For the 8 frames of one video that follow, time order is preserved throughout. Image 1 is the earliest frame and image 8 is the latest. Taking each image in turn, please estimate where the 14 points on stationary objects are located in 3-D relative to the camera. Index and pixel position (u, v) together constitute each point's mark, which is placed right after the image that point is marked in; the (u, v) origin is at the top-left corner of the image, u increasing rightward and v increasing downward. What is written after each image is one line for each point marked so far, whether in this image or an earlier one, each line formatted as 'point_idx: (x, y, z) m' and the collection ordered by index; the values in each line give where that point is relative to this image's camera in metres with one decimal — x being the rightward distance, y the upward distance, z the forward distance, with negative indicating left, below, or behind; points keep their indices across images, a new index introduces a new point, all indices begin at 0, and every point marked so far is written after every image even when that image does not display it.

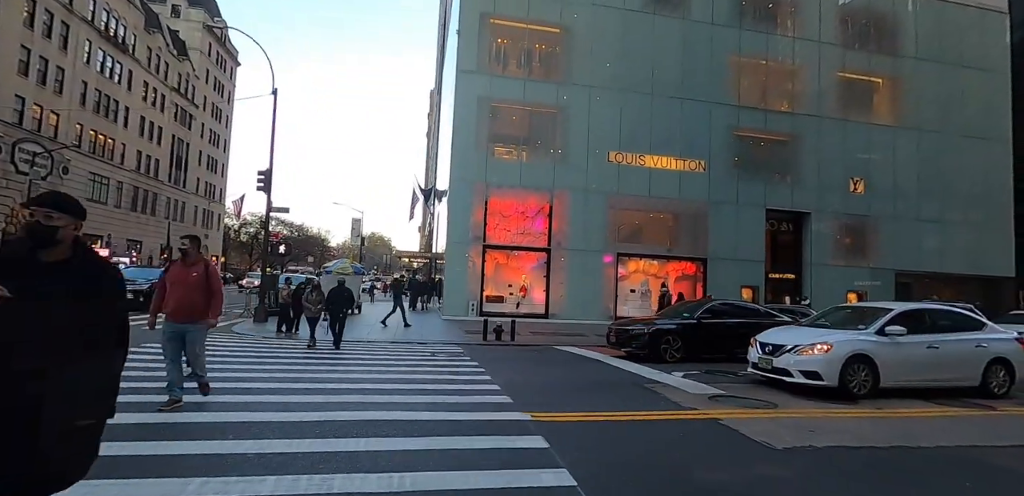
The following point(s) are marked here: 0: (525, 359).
0: (+0.3, -2.6, +12.0) m
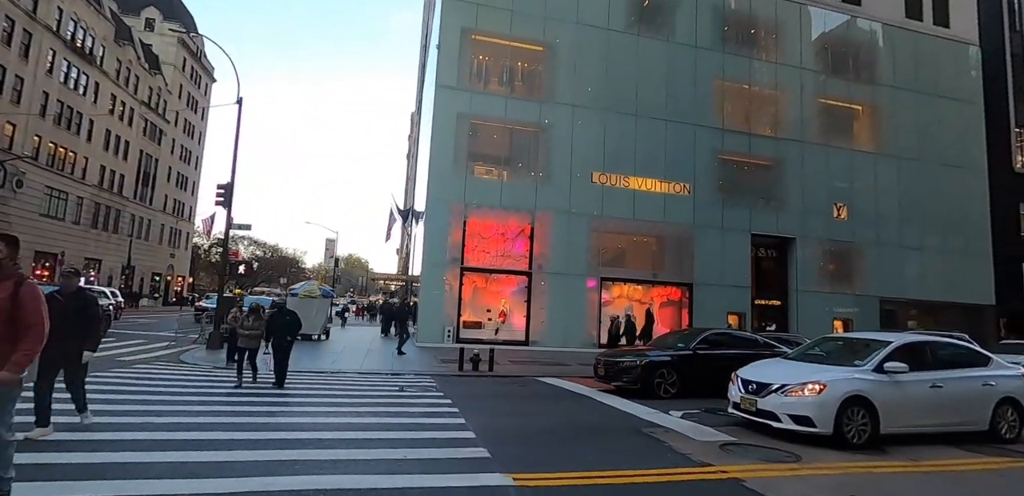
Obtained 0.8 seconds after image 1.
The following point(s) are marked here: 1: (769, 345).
0: (-0.2, -3.0, +10.9) m
1: (+5.7, -2.2, +11.8) m
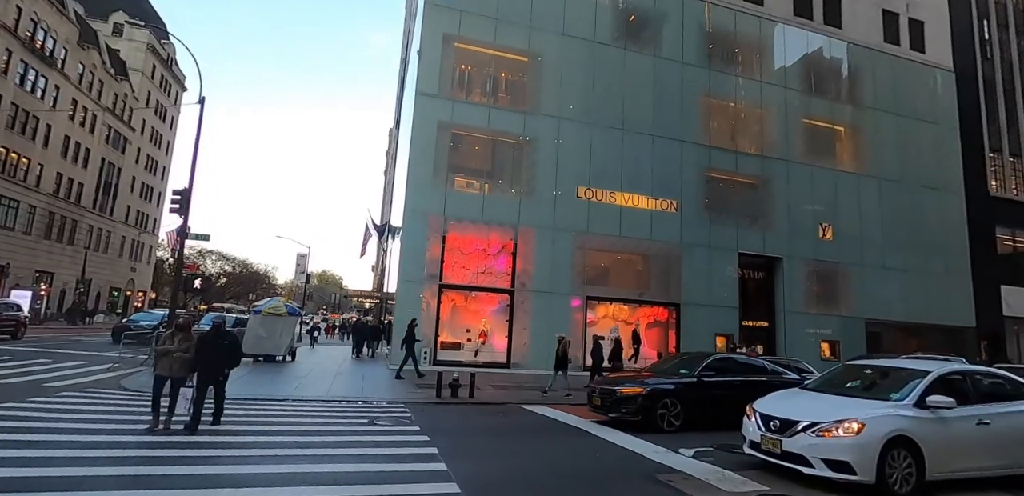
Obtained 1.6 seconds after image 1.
0: (-0.4, -3.3, +9.7) m
1: (+5.4, -2.5, +10.9) m
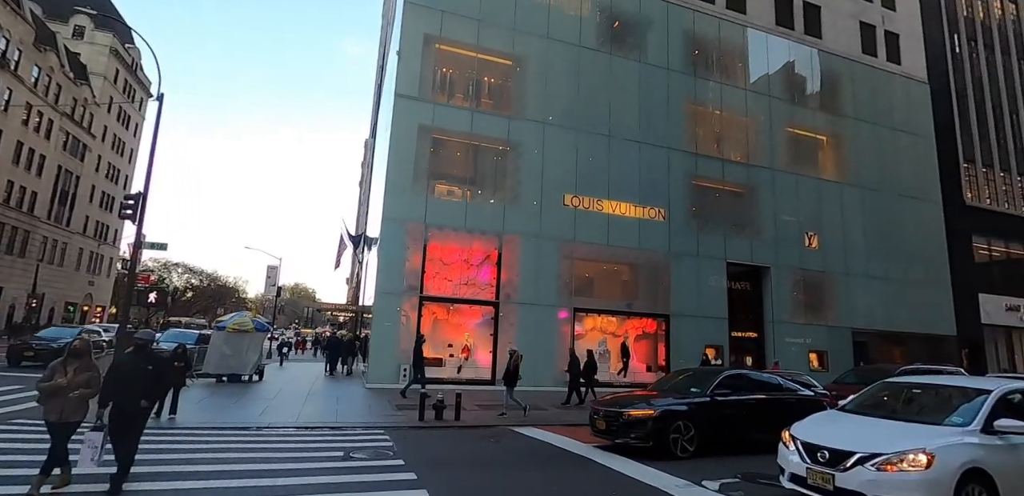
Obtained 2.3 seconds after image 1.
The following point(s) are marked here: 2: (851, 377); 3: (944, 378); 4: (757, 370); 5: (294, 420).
0: (-0.5, -3.4, +8.6) m
1: (+5.3, -2.7, +10.1) m
2: (+10.7, -4.1, +16.8) m
3: (+5.6, -1.7, +6.9) m
4: (+4.6, -2.3, +10.0) m
5: (-4.9, -3.9, +12.0) m
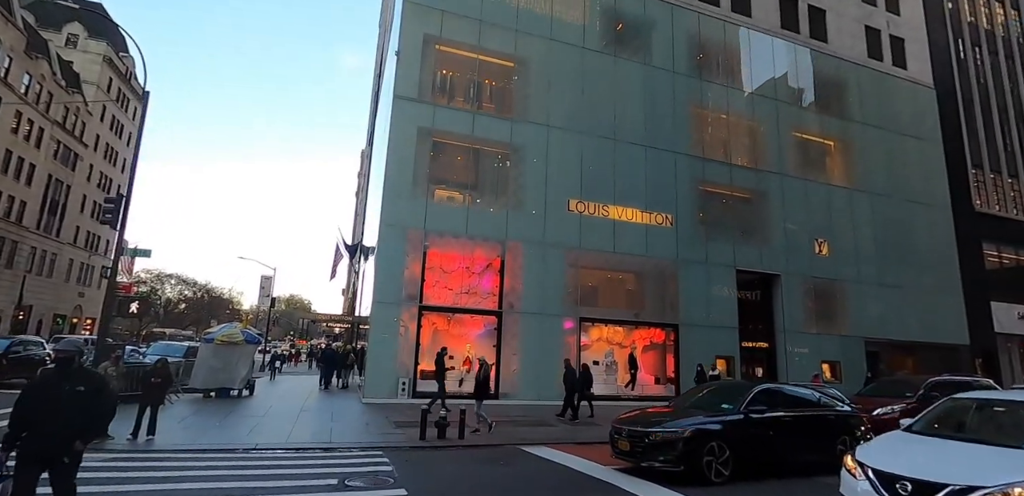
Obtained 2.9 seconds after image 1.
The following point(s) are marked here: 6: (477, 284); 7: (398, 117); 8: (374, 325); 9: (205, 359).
0: (-0.3, -3.5, +7.7) m
1: (+5.5, -2.7, +9.2) m
2: (+10.9, -4.3, +16.0) m
3: (+5.8, -1.7, +6.1) m
4: (+4.8, -2.3, +9.2) m
5: (-4.7, -4.0, +11.1) m
6: (-1.3, -1.3, +19.7) m
7: (-4.2, +4.9, +19.7) m
8: (-4.7, -2.6, +18.1) m
9: (-9.9, -3.5, +17.0) m
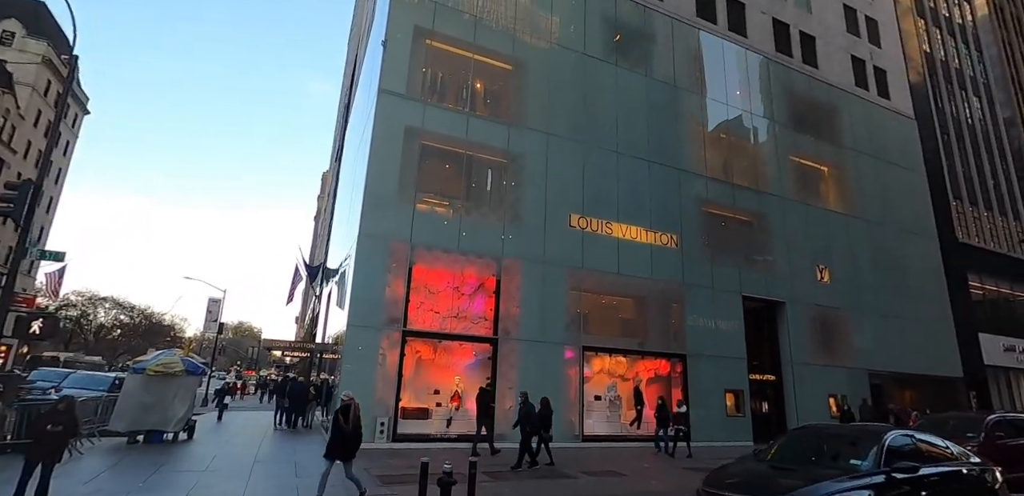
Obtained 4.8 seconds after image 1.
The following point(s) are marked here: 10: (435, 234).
0: (+0.4, -3.4, +5.2) m
1: (+6.1, -2.8, +7.2) m
2: (+11.0, -4.9, +14.3) m
3: (+6.7, -1.6, +4.2) m
4: (+5.5, -2.4, +7.1) m
5: (-4.2, -4.0, +8.2) m
6: (-1.4, -1.9, +17.2) m
7: (-4.3, +4.3, +17.4) m
8: (-4.7, -3.0, +15.3) m
9: (-9.8, -3.8, +13.8) m
10: (-2.5, +0.5, +17.2) m
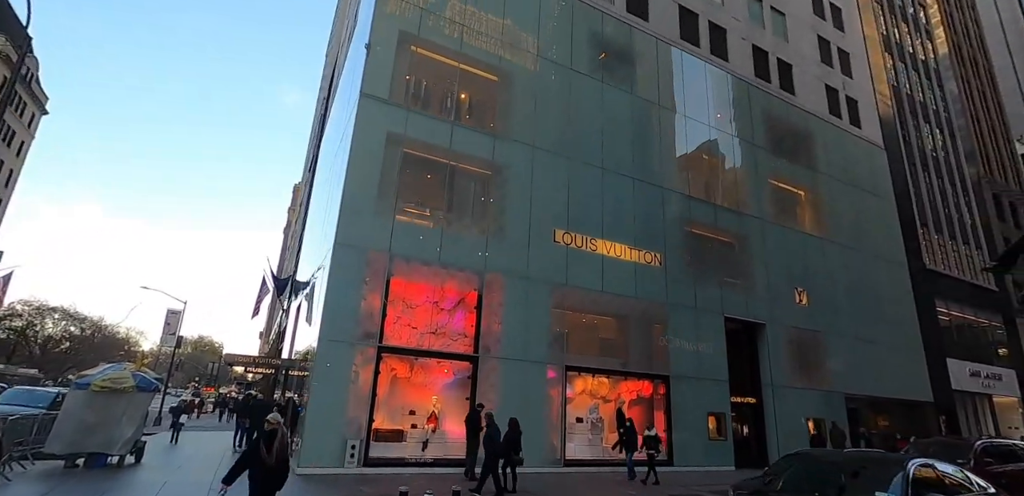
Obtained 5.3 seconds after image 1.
0: (+0.5, -3.4, +4.5) m
1: (+6.1, -3.1, +6.8) m
2: (+10.5, -5.5, +14.0) m
3: (+6.8, -1.8, +3.9) m
4: (+5.4, -2.7, +6.7) m
5: (-4.4, -4.0, +7.2) m
6: (-2.0, -2.3, +16.4) m
7: (-4.7, +4.0, +16.7) m
8: (-5.2, -3.3, +14.3) m
9: (-10.2, -3.8, +12.5) m
10: (-3.0, +0.1, +16.5) m
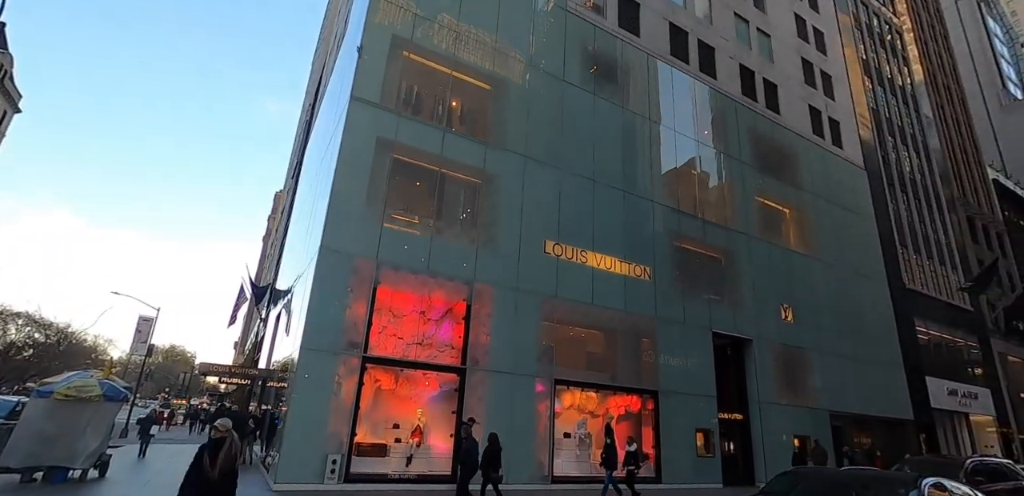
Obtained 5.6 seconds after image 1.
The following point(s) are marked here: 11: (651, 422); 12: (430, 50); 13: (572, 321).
0: (+0.5, -3.4, +4.1) m
1: (+6.0, -3.2, +6.6) m
2: (+10.1, -5.9, +13.9) m
3: (+6.9, -1.9, +3.7) m
4: (+5.4, -2.8, +6.5) m
5: (-4.4, -4.0, +6.6) m
6: (-2.3, -2.5, +15.9) m
7: (-4.9, +3.8, +16.3) m
8: (-5.4, -3.4, +13.7) m
9: (-10.4, -3.8, +11.7) m
10: (-3.3, -0.2, +16.1) m
11: (+5.1, -6.3, +19.3) m
12: (-2.9, +6.9, +18.4) m
13: (+2.0, -2.5, +18.4) m
